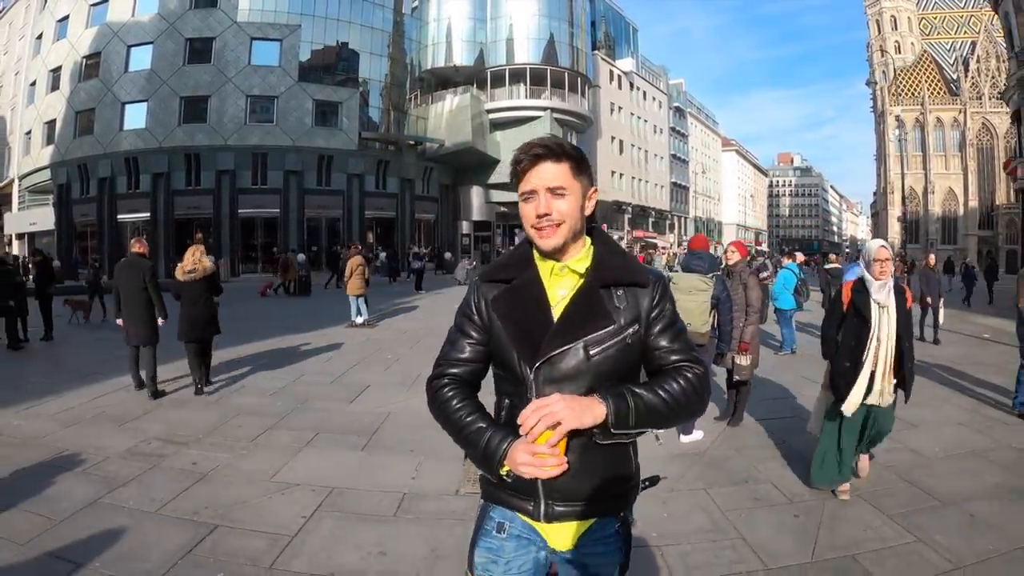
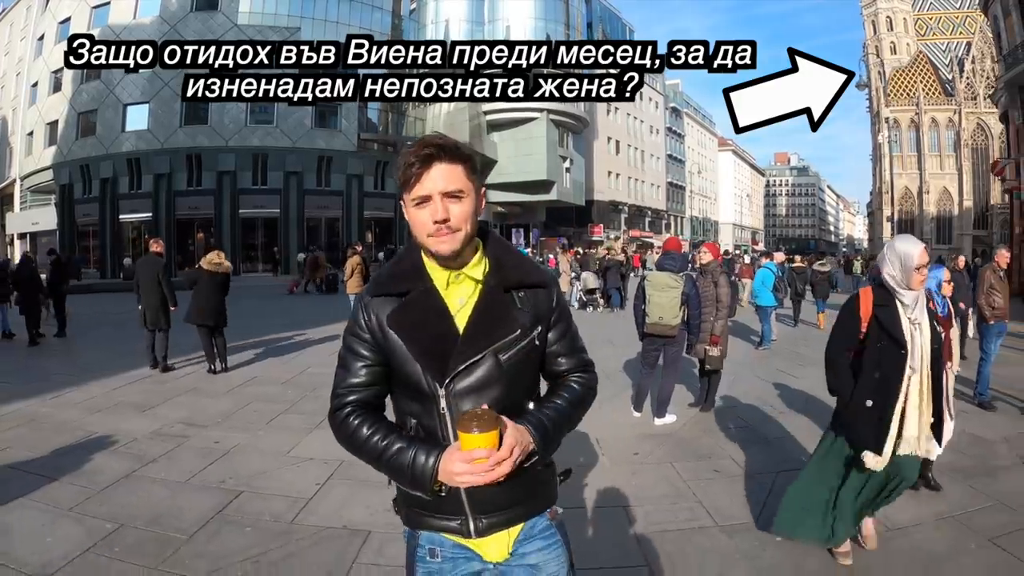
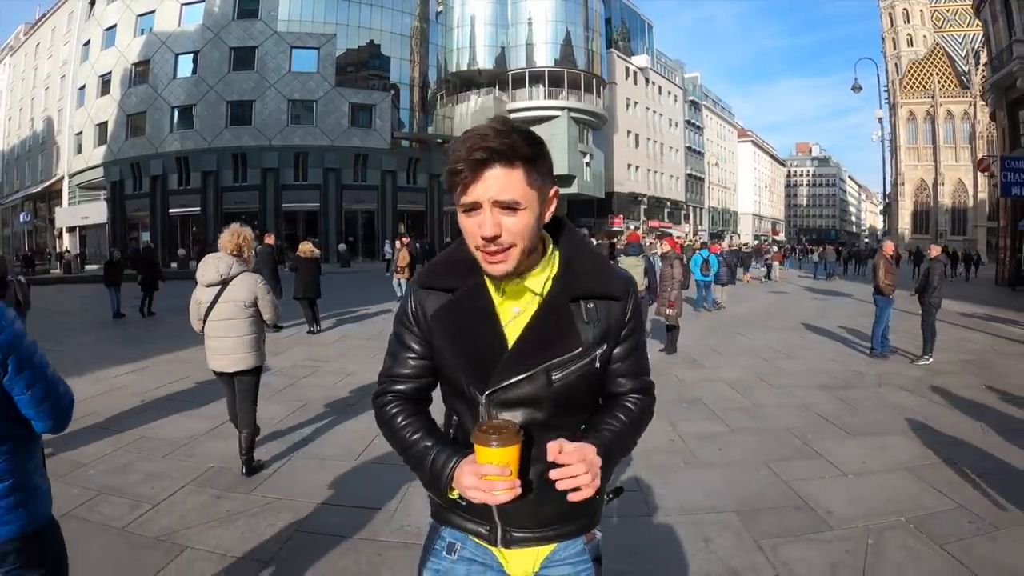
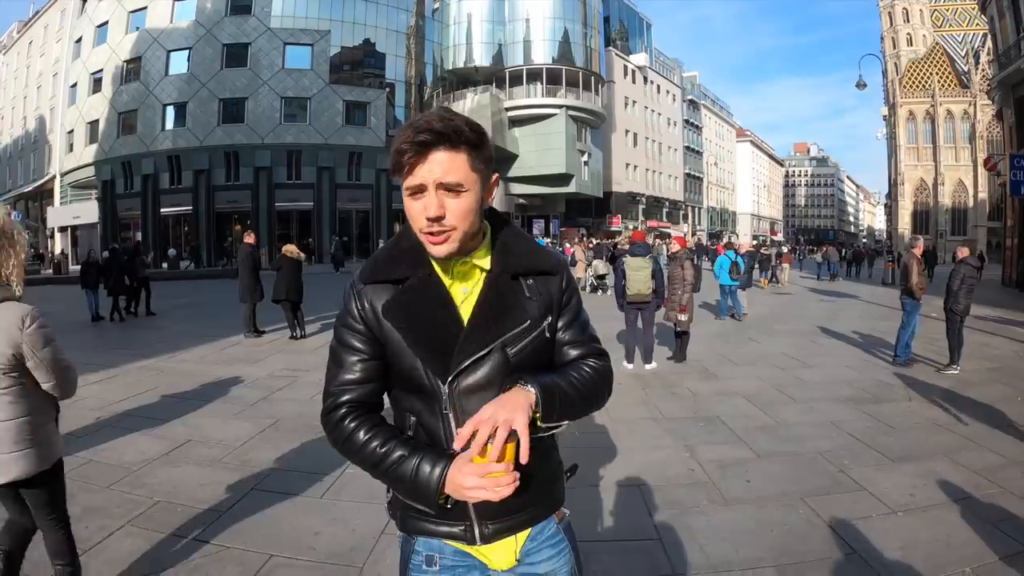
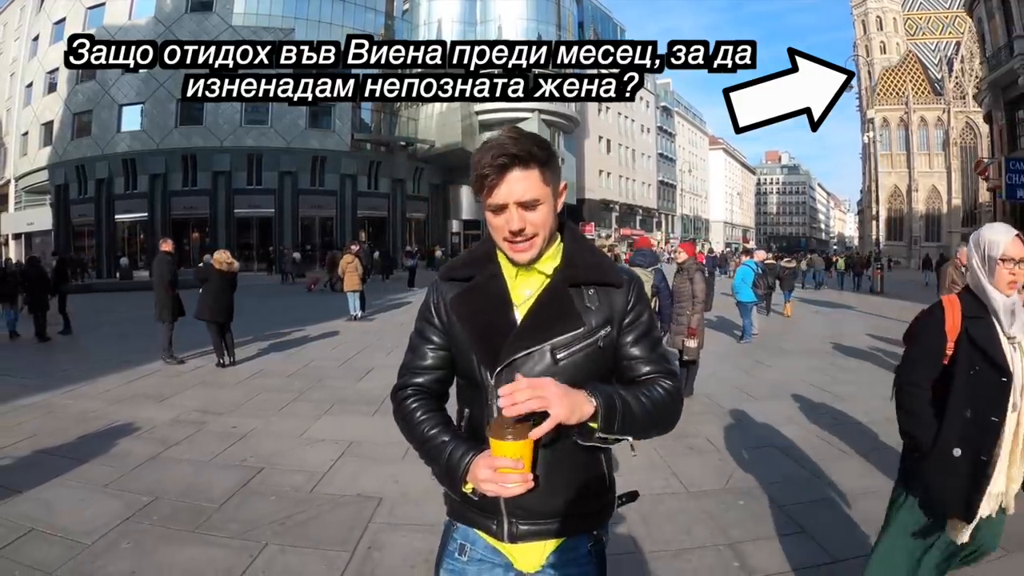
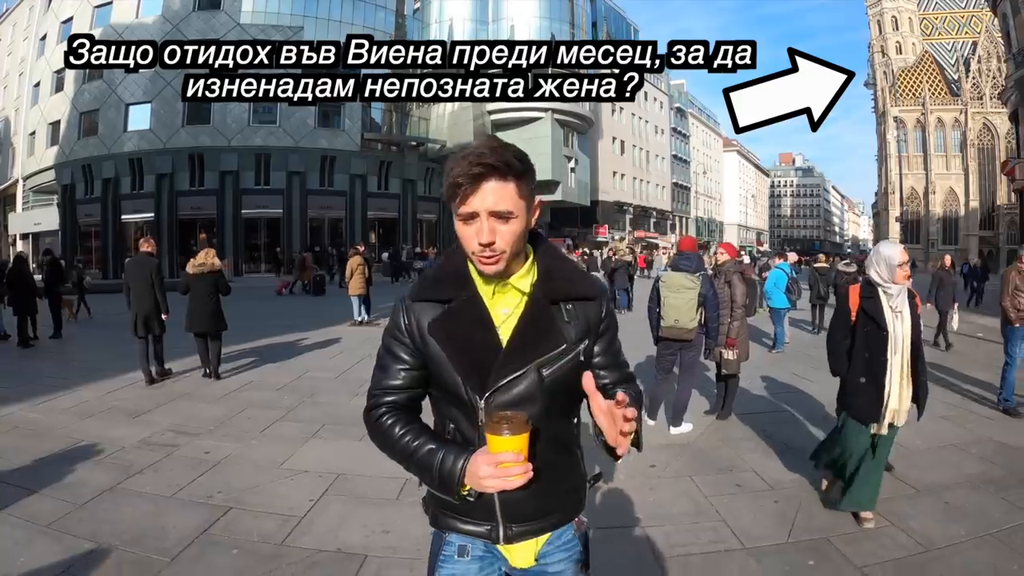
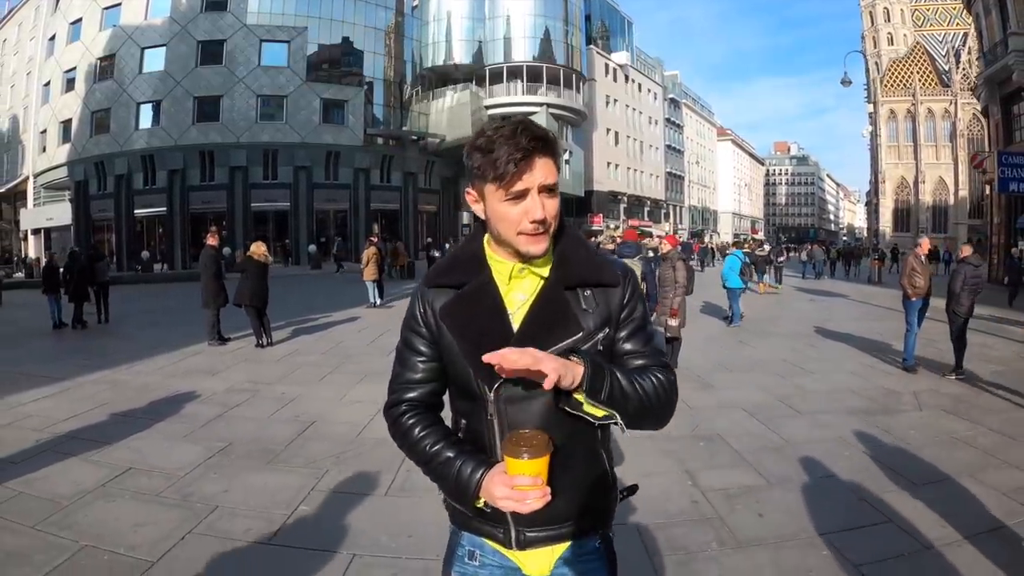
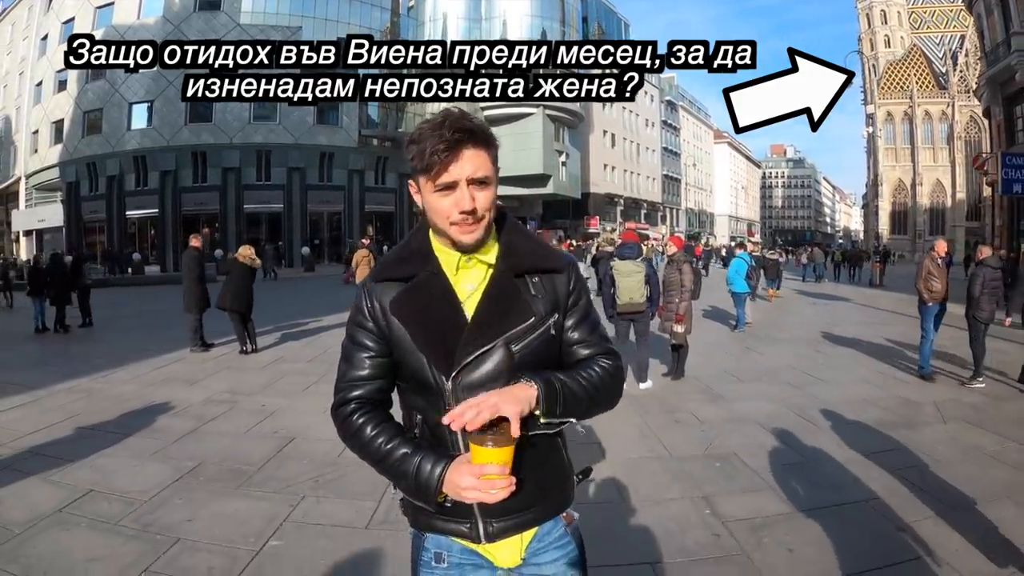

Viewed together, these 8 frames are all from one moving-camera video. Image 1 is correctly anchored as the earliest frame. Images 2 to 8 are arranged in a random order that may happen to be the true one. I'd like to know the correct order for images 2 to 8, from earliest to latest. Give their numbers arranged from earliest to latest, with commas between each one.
6, 2, 5, 8, 7, 4, 3
